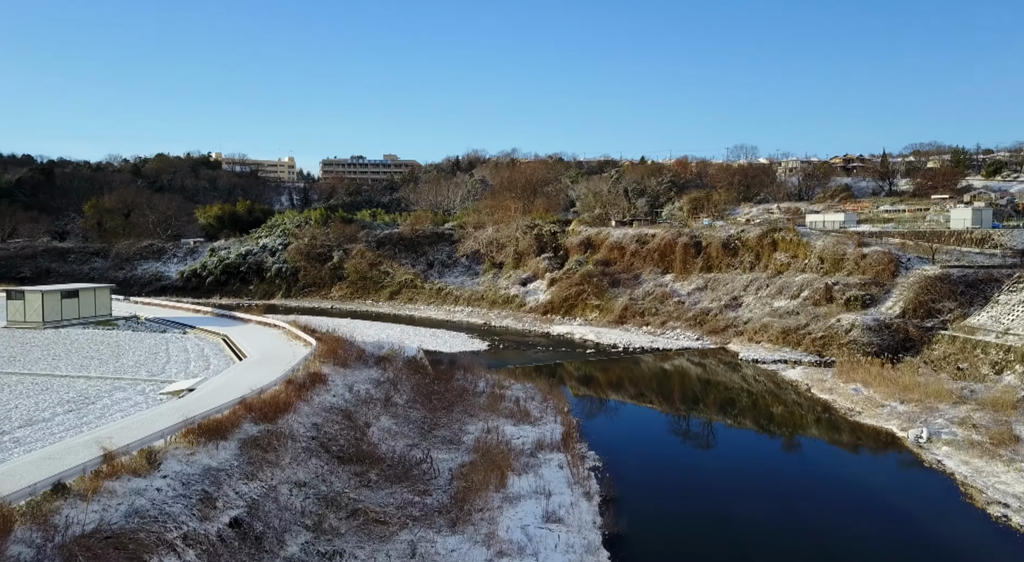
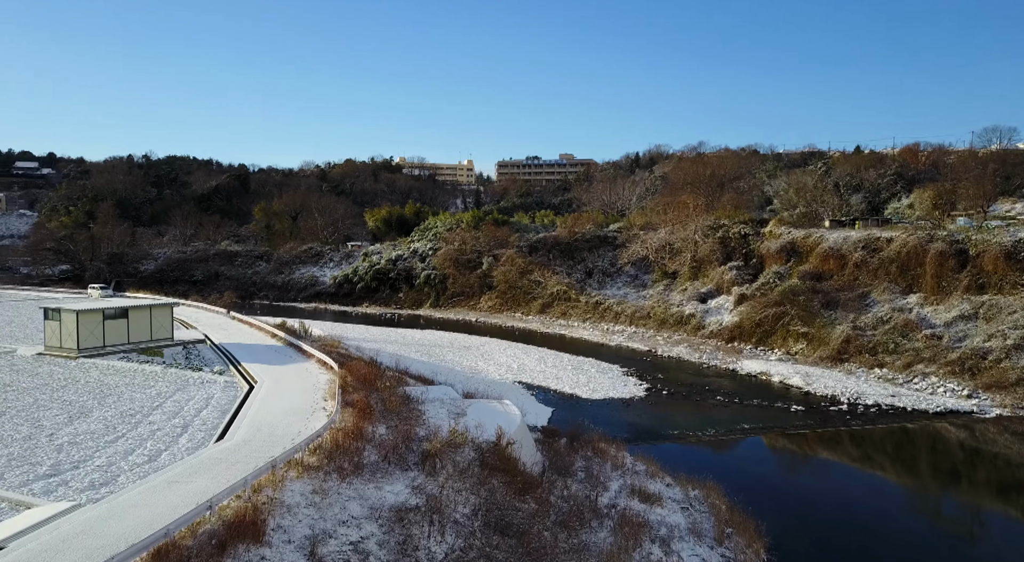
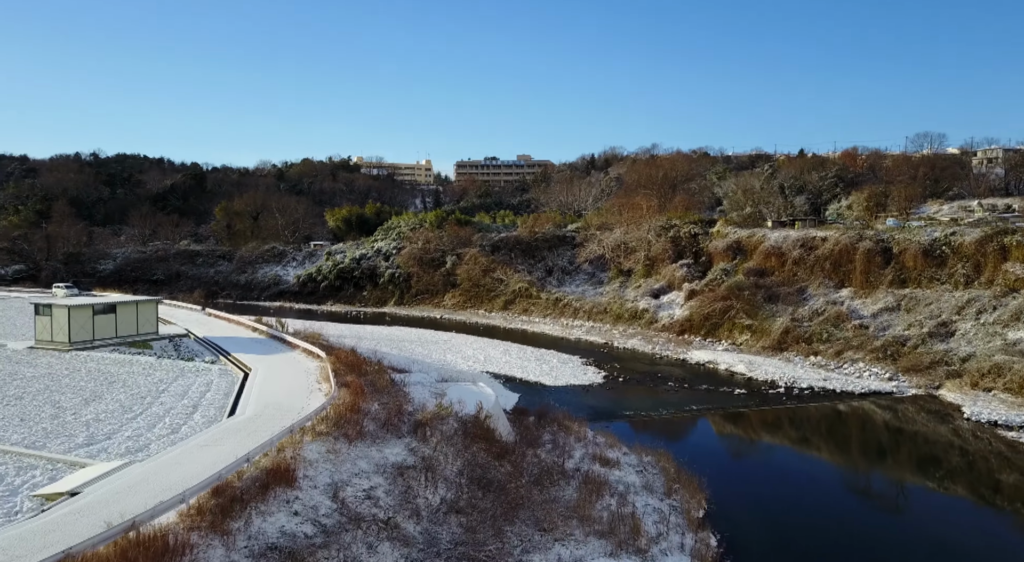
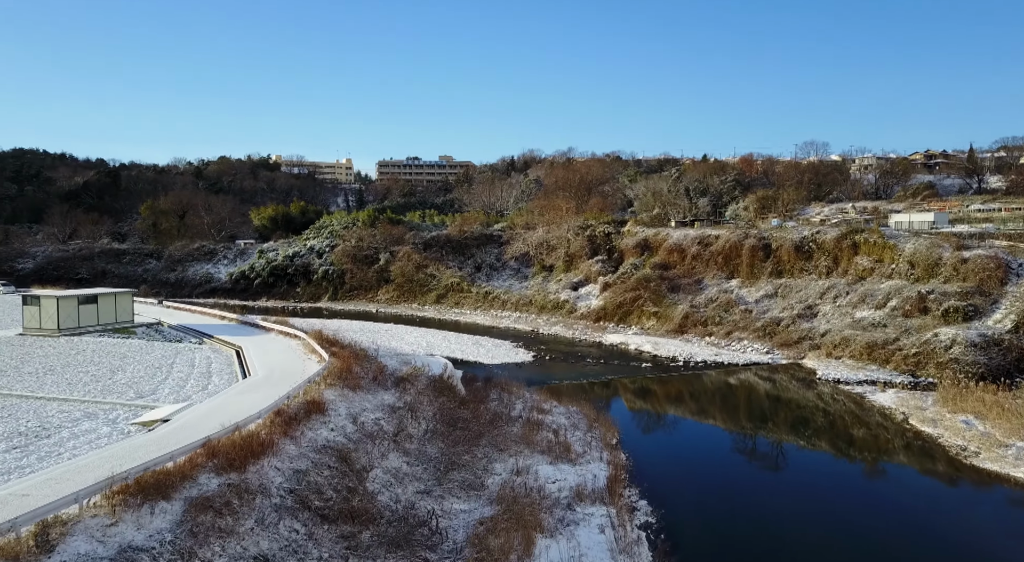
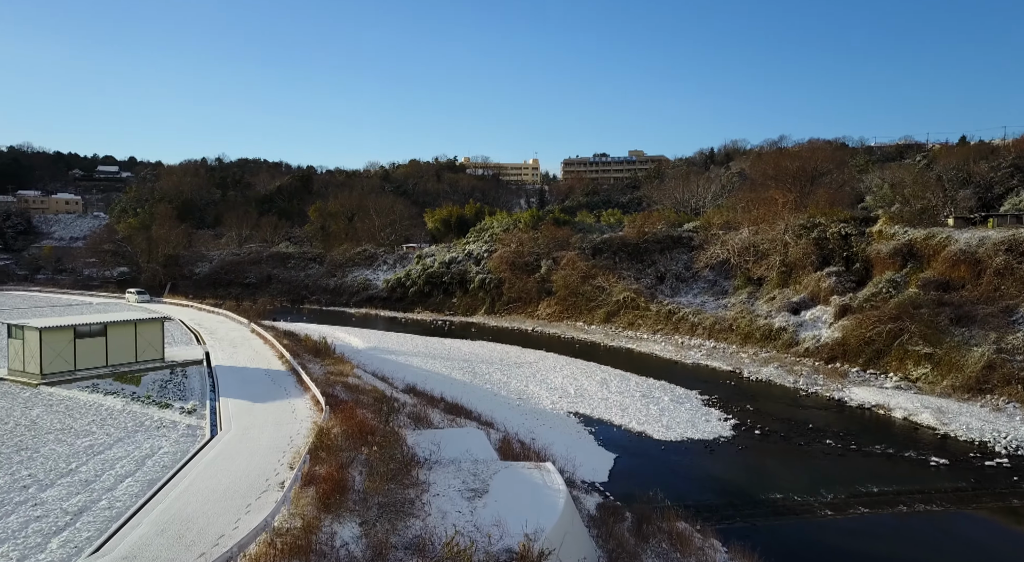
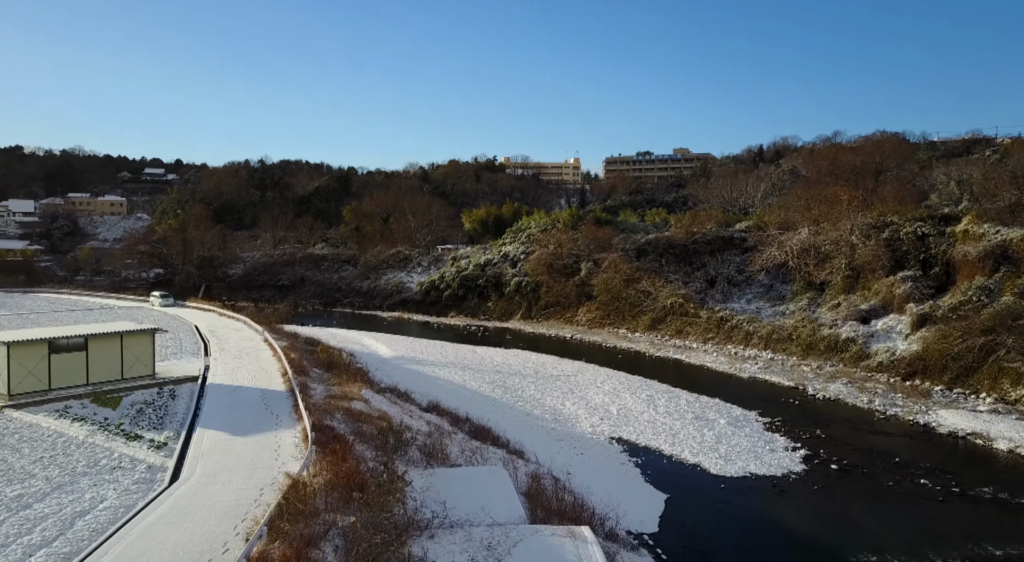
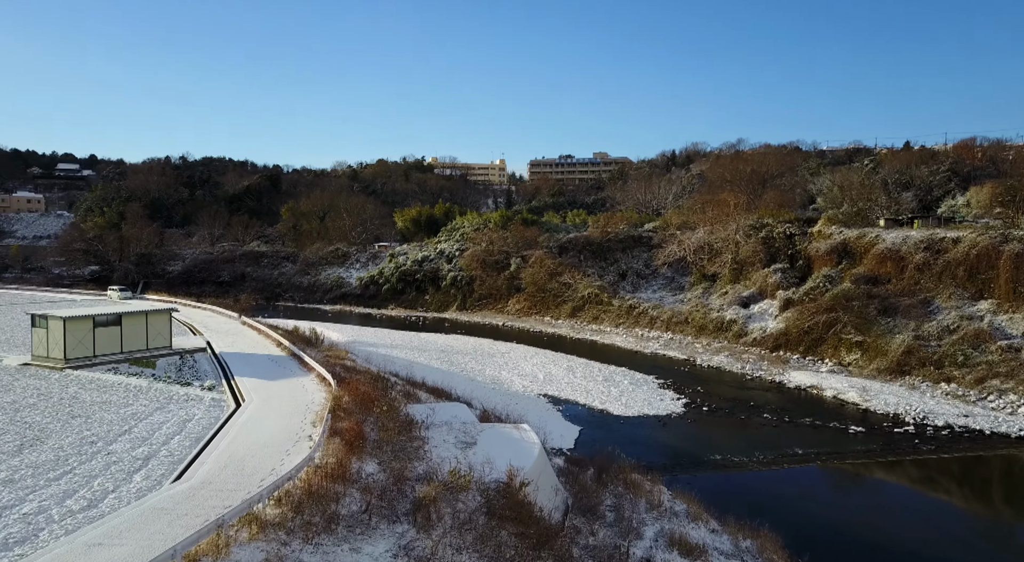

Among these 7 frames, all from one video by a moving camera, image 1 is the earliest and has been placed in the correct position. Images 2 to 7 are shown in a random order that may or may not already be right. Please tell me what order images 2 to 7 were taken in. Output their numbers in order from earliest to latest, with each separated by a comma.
4, 3, 2, 7, 5, 6
